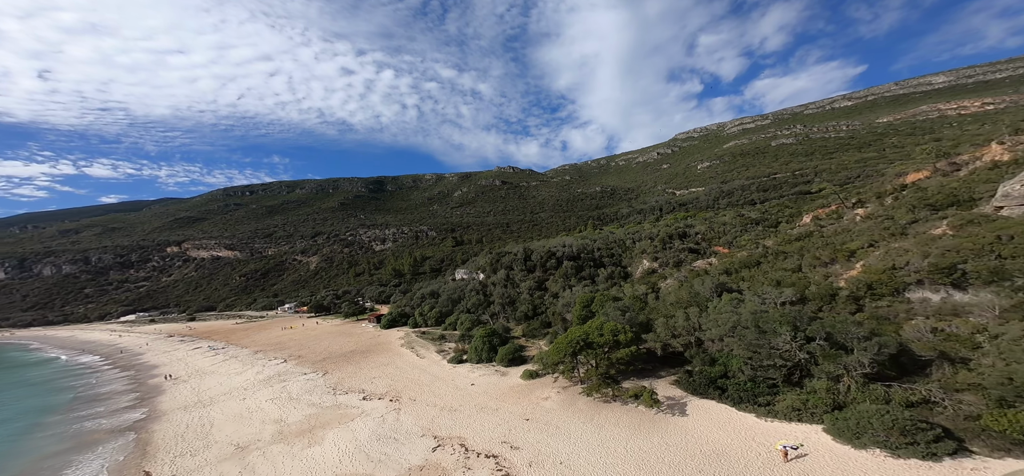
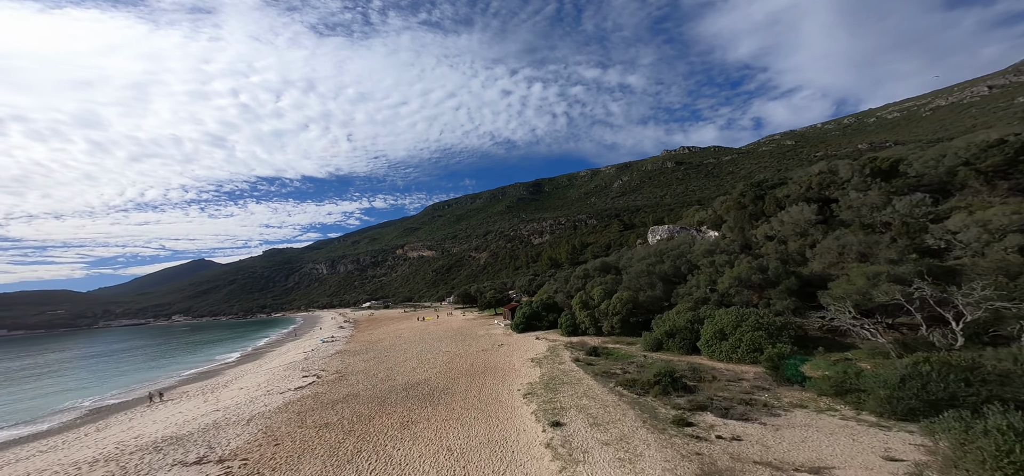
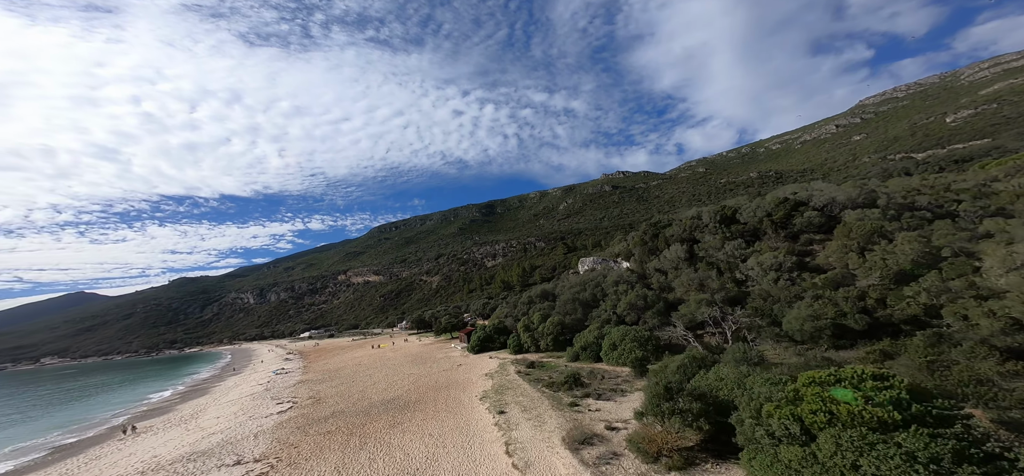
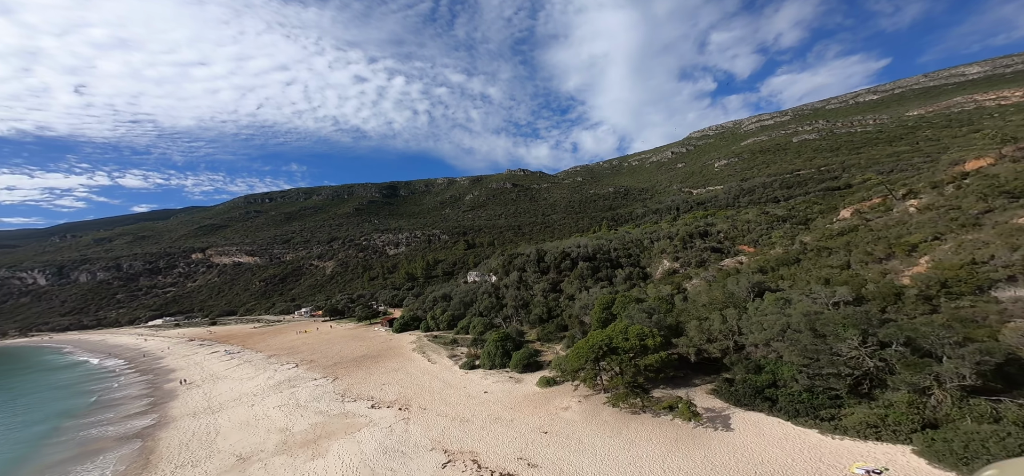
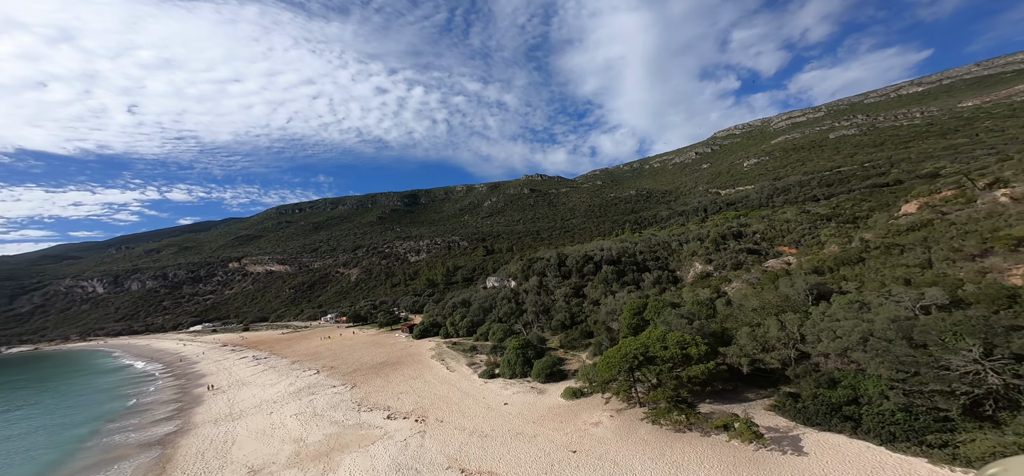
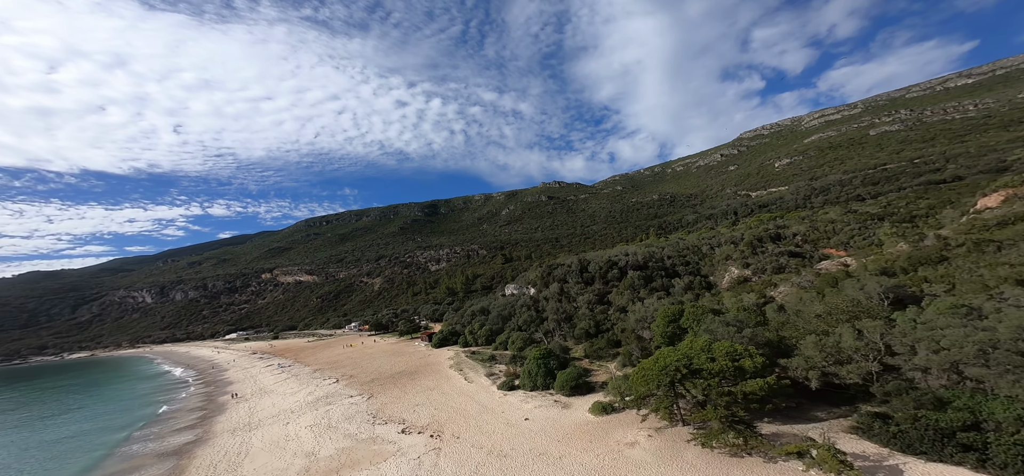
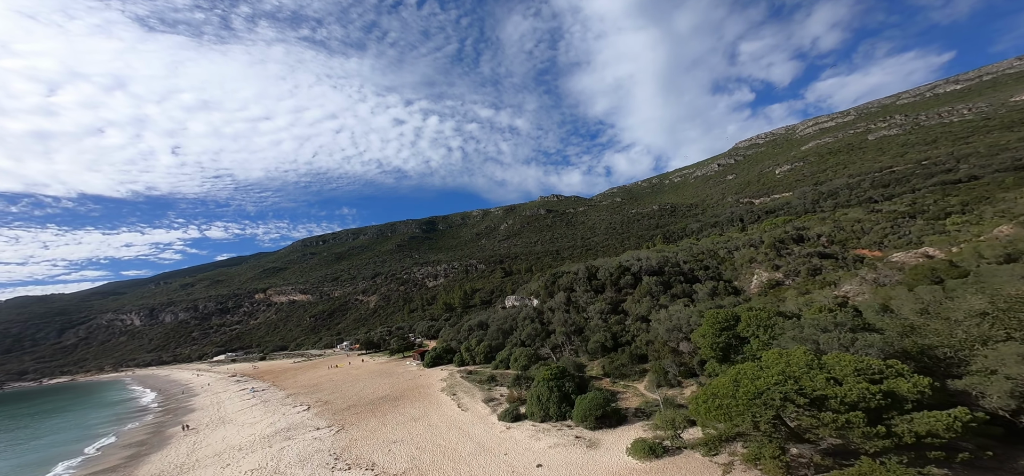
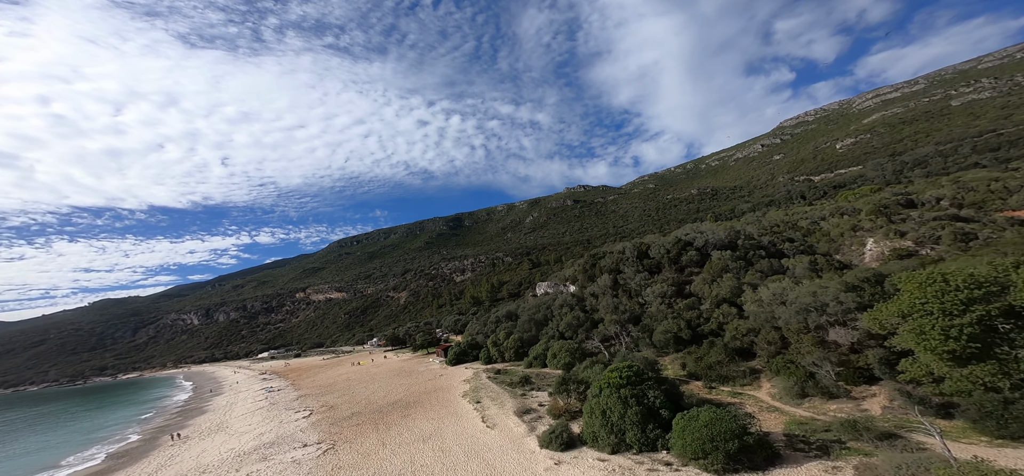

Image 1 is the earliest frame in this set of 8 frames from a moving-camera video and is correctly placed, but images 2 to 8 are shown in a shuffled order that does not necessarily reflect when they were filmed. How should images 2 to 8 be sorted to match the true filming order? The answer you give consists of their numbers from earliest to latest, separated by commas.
4, 5, 6, 7, 8, 3, 2
